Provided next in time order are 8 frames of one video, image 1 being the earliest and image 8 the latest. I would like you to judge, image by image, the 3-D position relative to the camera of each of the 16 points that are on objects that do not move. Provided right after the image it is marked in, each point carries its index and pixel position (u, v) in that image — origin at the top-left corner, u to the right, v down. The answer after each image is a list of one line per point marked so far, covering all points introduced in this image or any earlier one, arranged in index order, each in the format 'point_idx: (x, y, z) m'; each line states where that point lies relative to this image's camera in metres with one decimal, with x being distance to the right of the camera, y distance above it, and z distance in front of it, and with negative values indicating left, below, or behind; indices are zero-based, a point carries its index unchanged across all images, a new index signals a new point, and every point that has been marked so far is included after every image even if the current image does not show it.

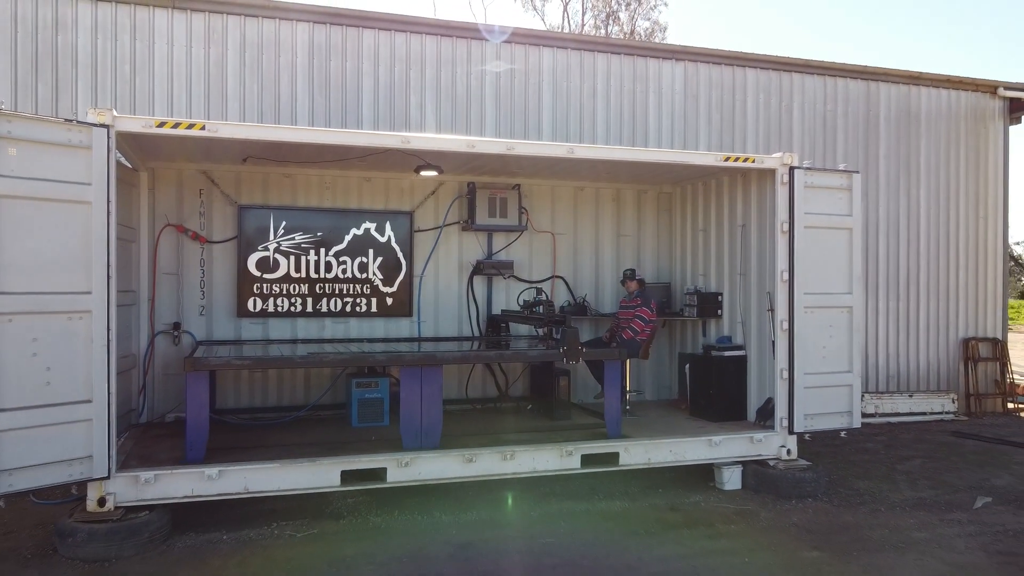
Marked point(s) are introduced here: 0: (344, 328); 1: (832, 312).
0: (-1.4, -0.3, +6.0) m
1: (+2.3, -0.2, +5.4) m
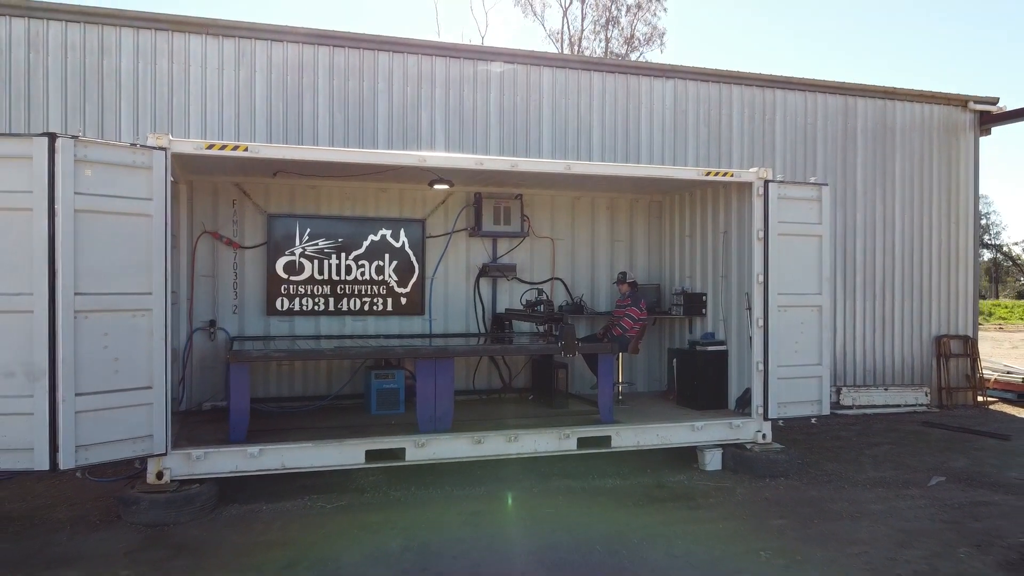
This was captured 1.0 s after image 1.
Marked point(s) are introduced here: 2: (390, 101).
0: (-1.3, -0.3, +6.6) m
1: (+2.4, -0.2, +6.0) m
2: (-1.2, +1.8, +7.2) m
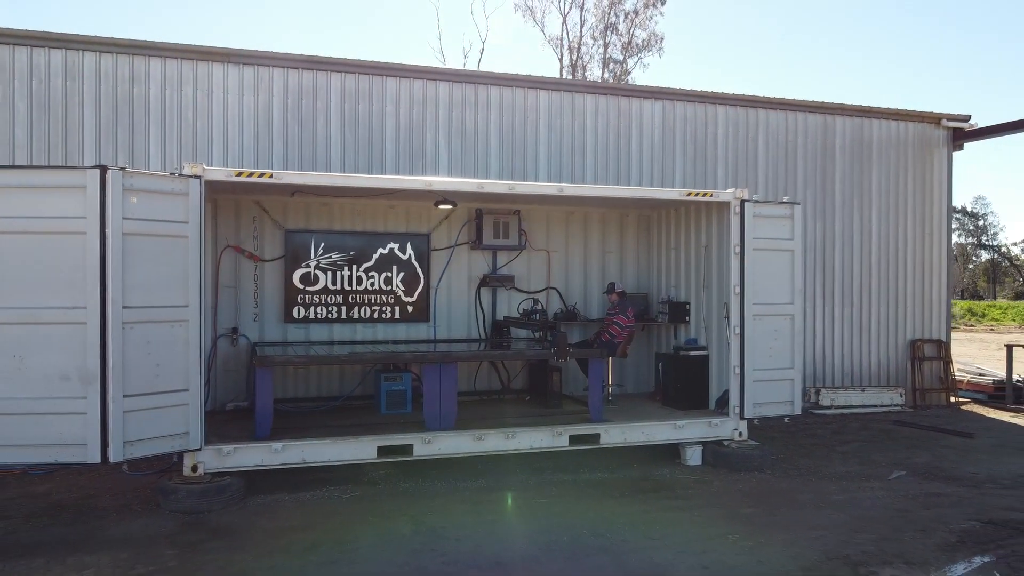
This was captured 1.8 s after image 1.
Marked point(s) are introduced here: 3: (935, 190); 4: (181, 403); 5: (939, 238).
0: (-1.4, -0.4, +7.2) m
1: (+2.4, -0.3, +6.5) m
2: (-1.2, +1.7, +7.7) m
3: (+5.7, +1.3, +9.9) m
4: (-2.3, -0.8, +5.1) m
5: (+5.8, +0.7, +9.9) m
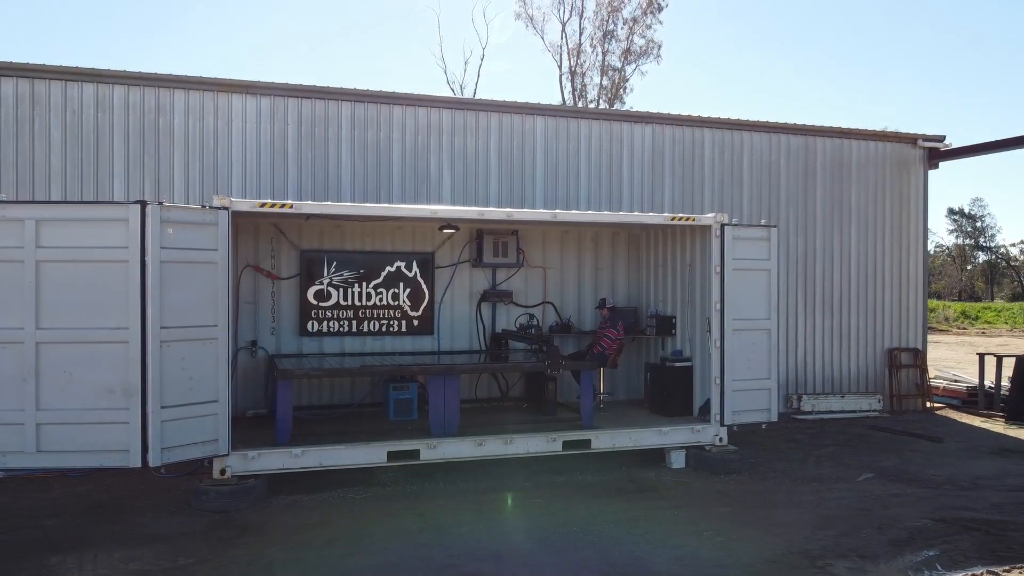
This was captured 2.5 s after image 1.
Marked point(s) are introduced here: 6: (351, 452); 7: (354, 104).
0: (-1.4, -0.6, +7.8) m
1: (+2.3, -0.4, +7.1) m
2: (-1.2, +1.6, +8.3) m
3: (+5.7, +1.2, +10.4) m
4: (-2.3, -1.0, +5.6) m
5: (+5.7, +0.5, +10.5) m
6: (-1.3, -1.4, +6.1) m
7: (-1.7, +2.0, +8.2) m
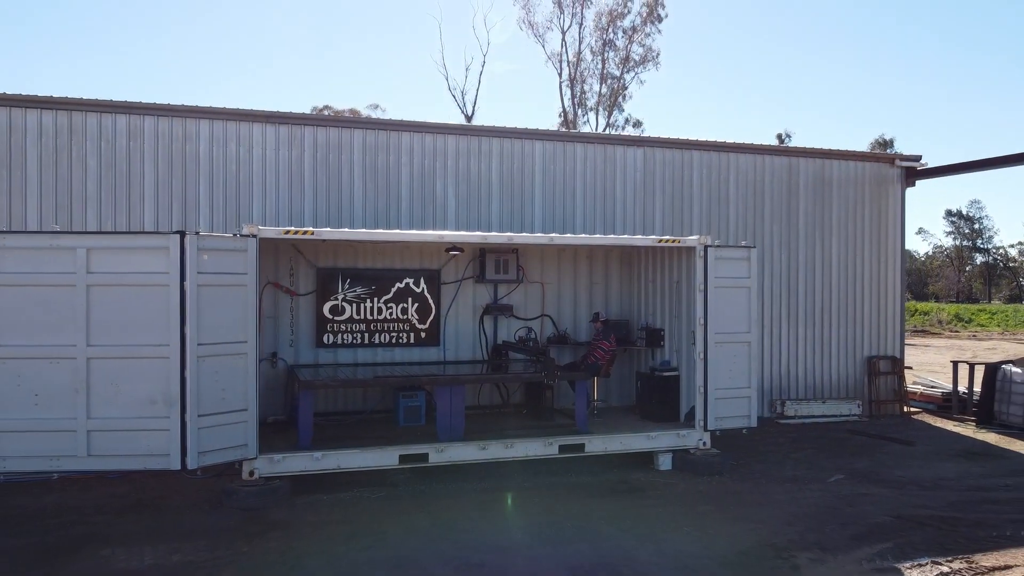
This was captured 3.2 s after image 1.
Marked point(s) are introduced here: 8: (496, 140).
0: (-1.4, -0.8, +8.4) m
1: (+2.3, -0.6, +7.7) m
2: (-1.2, +1.4, +8.9) m
3: (+5.7, +1.0, +11.0) m
4: (-2.3, -1.1, +6.3) m
5: (+5.7, +0.3, +11.1) m
6: (-1.3, -1.5, +6.7) m
7: (-1.7, +1.9, +8.8) m
8: (-0.2, +1.9, +9.2) m
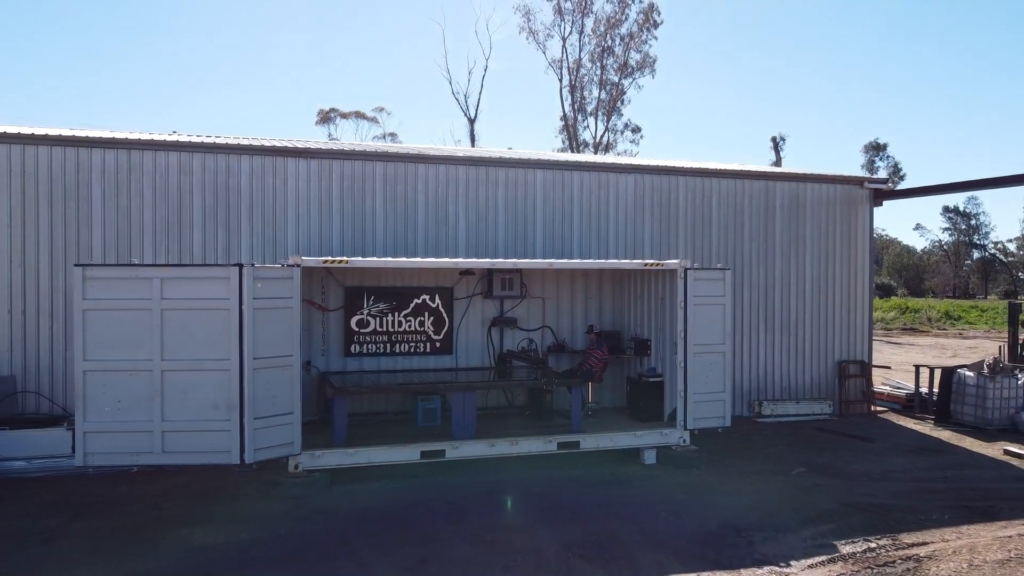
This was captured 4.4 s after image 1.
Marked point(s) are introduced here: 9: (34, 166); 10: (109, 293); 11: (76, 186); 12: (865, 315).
0: (-1.3, -1.0, +9.5) m
1: (+2.4, -0.8, +8.8) m
2: (-1.2, +1.2, +10.0) m
3: (+5.7, +0.8, +12.1) m
4: (-2.2, -1.3, +7.4) m
5: (+5.8, +0.2, +12.2) m
6: (-1.3, -1.7, +7.8) m
7: (-1.7, +1.7, +9.9) m
8: (-0.2, +1.7, +10.3) m
9: (-5.8, +1.5, +8.9) m
10: (-3.8, 0.0, +7.0) m
11: (-5.3, +1.2, +9.0) m
12: (+5.8, -0.5, +12.2) m
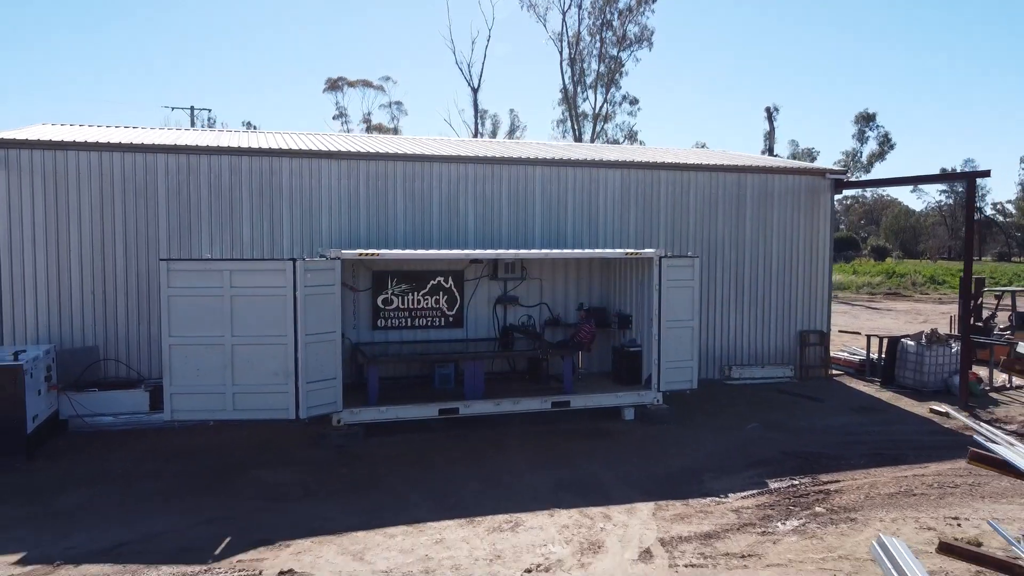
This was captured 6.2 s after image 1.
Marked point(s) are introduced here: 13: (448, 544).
0: (-1.3, -0.7, +11.2) m
1: (+2.4, -0.6, +10.5) m
2: (-1.1, +1.5, +11.6) m
3: (+5.8, +1.2, +13.7) m
4: (-2.2, -1.2, +9.1) m
5: (+5.8, +0.6, +13.8) m
6: (-1.3, -1.6, +9.6) m
7: (-1.7, +2.0, +11.4) m
8: (-0.1, +2.0, +11.9) m
9: (-5.7, +1.7, +10.4) m
10: (-3.8, +0.1, +8.6) m
11: (-5.3, +1.5, +10.6) m
12: (+5.9, -0.1, +13.8) m
13: (-0.6, -2.3, +6.5) m
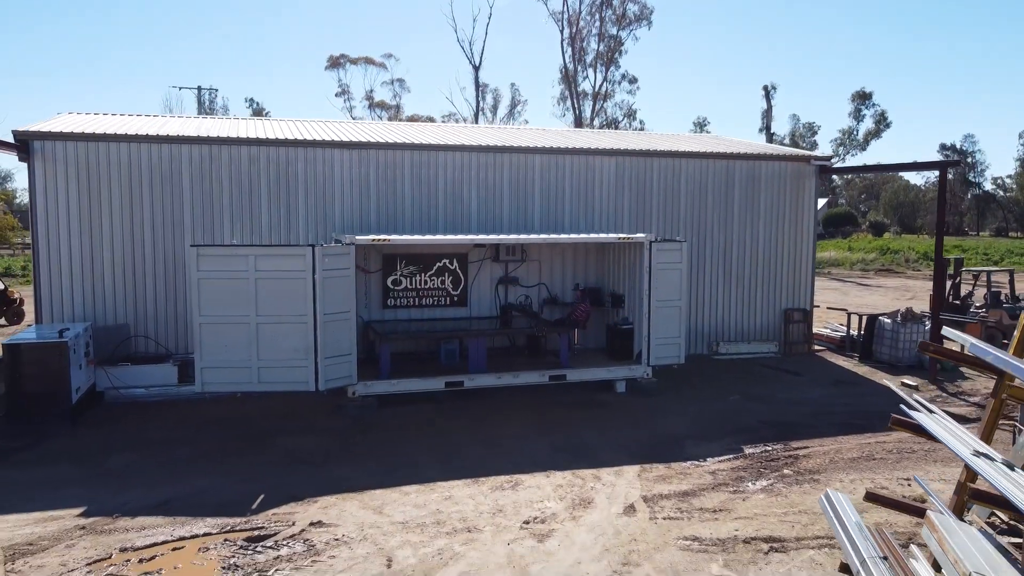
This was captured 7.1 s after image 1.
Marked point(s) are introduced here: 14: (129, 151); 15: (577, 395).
0: (-1.3, -0.4, +12.0) m
1: (+2.4, -0.3, +11.3) m
2: (-1.1, +1.8, +12.3) m
3: (+5.8, +1.6, +14.4) m
4: (-2.2, -1.0, +9.9) m
5: (+5.9, +0.9, +14.5) m
6: (-1.2, -1.3, +10.4) m
7: (-1.6, +2.3, +12.1) m
8: (-0.1, +2.3, +12.6) m
9: (-5.7, +2.0, +11.2) m
10: (-3.8, +0.3, +9.4) m
11: (-5.3, +1.7, +11.3) m
12: (+5.9, +0.3, +14.6) m
13: (-0.6, -2.1, +7.4) m
14: (-5.8, +2.1, +11.1) m
15: (+1.0, -1.7, +11.3) m
